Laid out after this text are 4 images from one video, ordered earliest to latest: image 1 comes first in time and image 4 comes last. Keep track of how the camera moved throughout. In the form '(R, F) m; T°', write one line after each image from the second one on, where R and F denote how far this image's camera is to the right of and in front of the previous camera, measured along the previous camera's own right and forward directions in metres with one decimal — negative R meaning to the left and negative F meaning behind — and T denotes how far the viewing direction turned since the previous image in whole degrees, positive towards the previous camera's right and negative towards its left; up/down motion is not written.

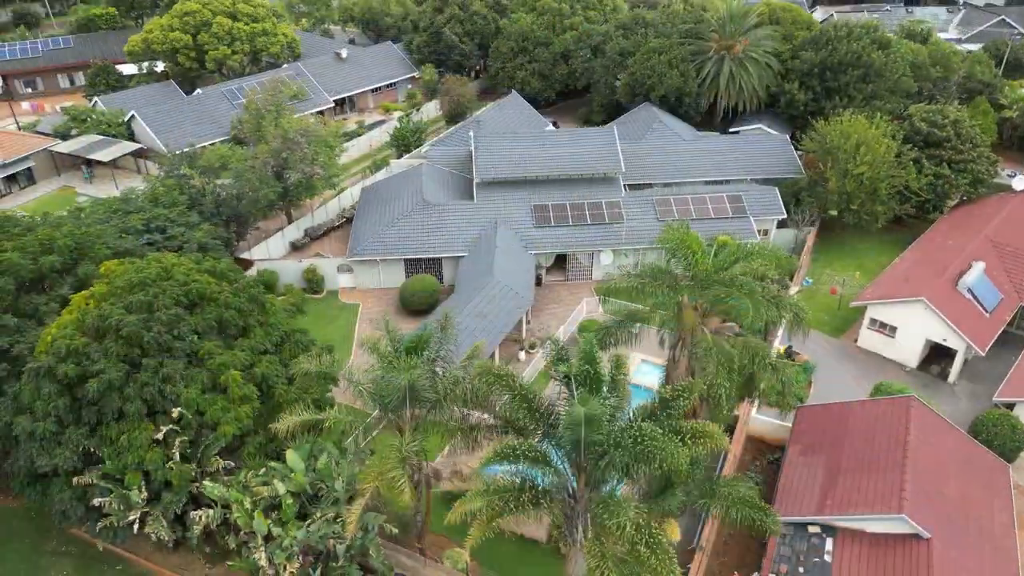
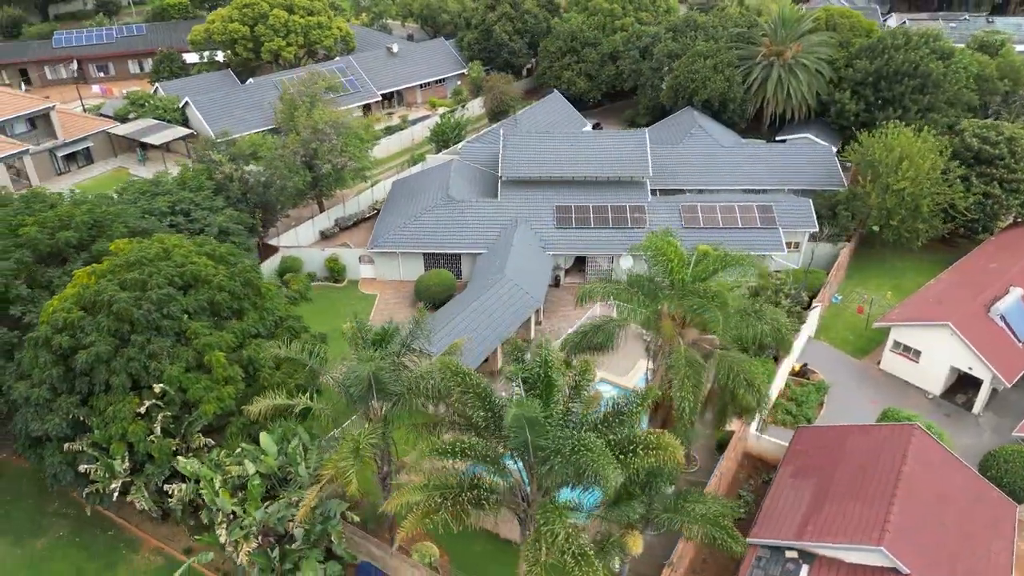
(+2.6, +0.2) m; -5°
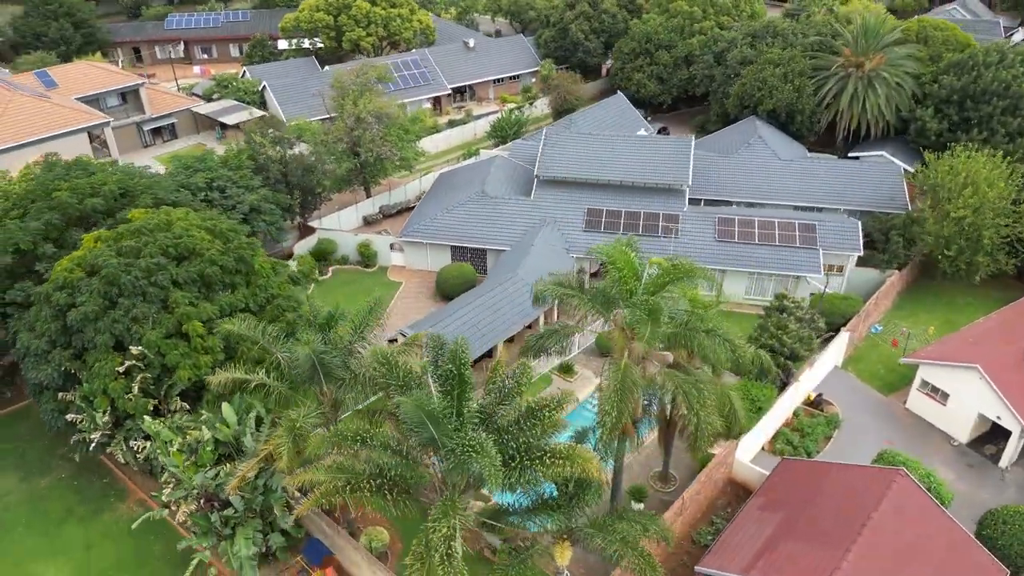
(+4.3, +0.4) m; -8°
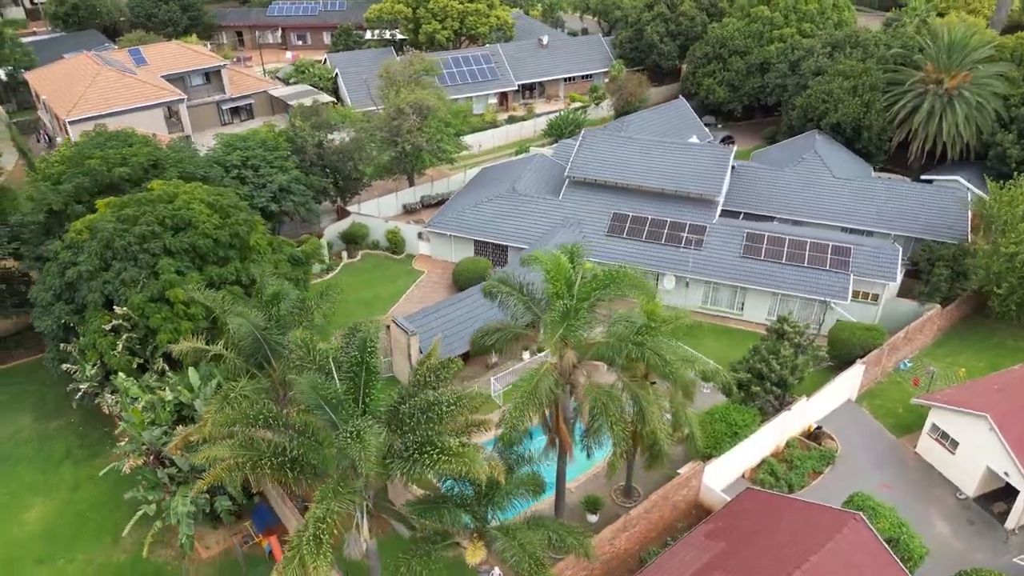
(+4.6, +0.4) m; -8°
